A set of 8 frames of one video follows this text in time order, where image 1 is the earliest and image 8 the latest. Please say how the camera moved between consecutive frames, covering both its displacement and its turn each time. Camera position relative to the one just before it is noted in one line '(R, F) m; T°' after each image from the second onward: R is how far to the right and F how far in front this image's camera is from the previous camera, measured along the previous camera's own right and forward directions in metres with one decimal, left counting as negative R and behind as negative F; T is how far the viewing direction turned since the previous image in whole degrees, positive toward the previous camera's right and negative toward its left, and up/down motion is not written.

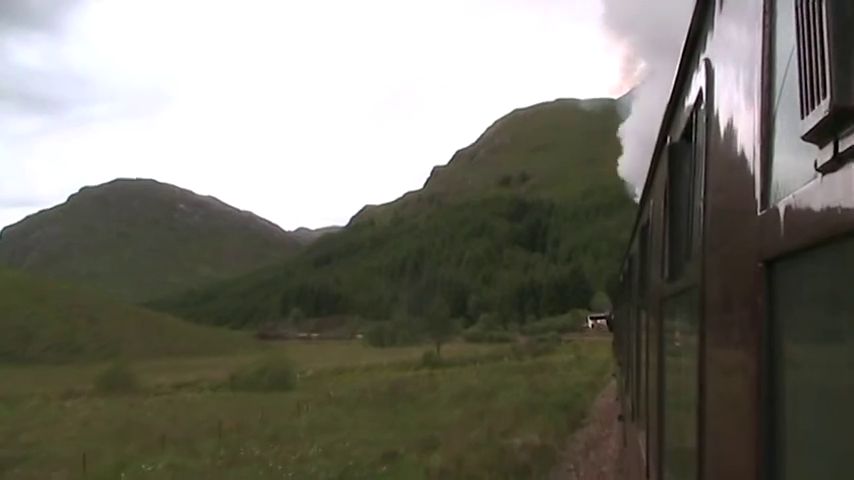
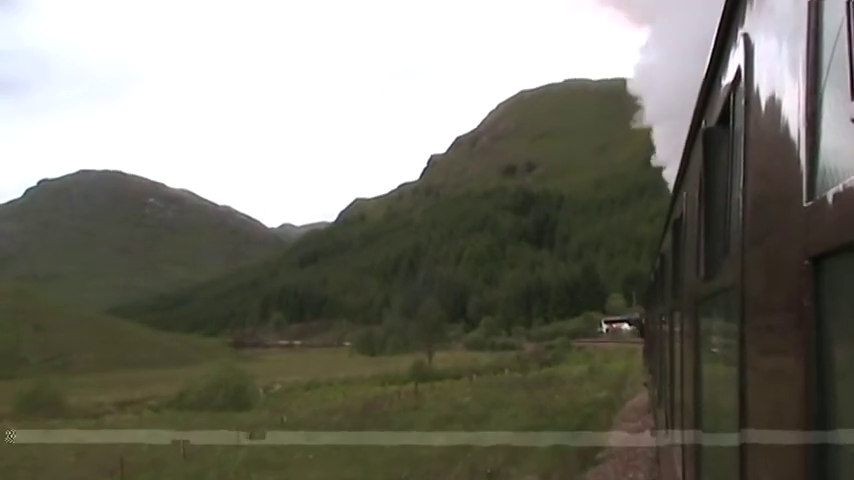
(+0.2, +2.2) m; -1°
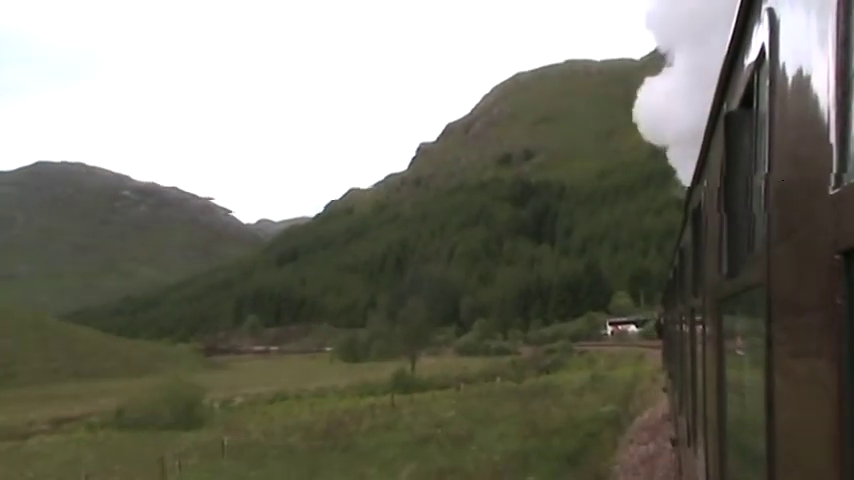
(+0.2, +1.6) m; 0°
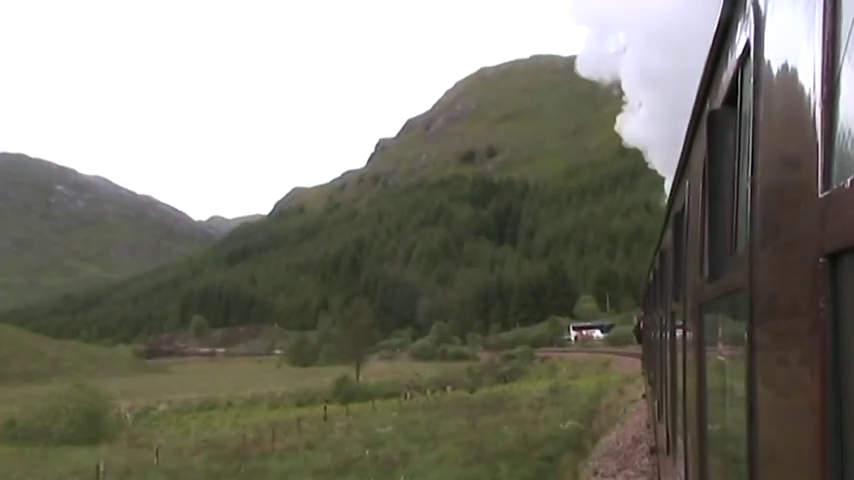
(+0.3, +0.8) m; +1°
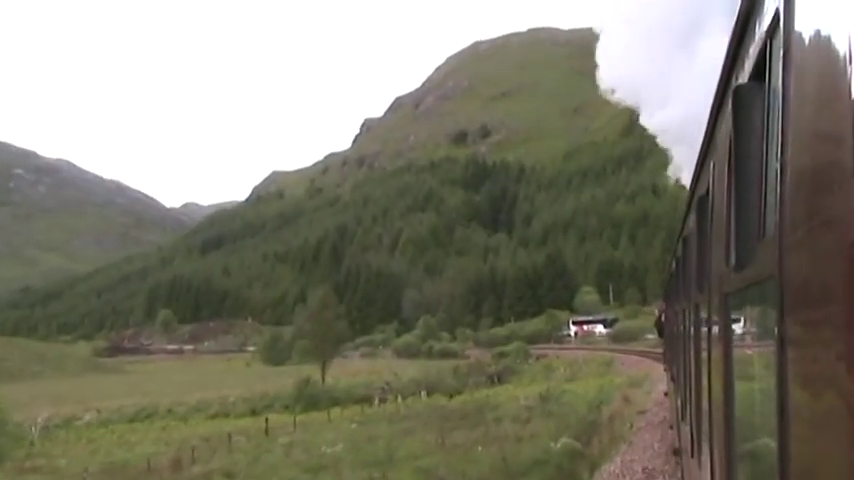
(+0.4, +1.3) m; -1°
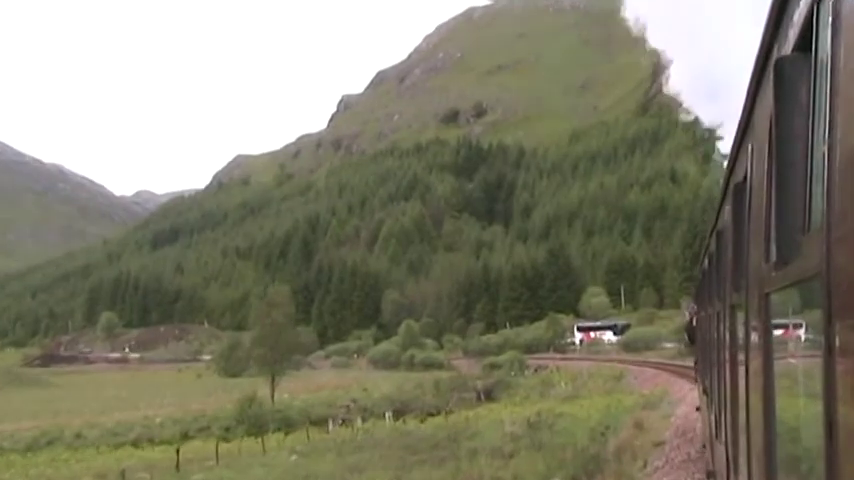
(+0.3, +2.1) m; -1°
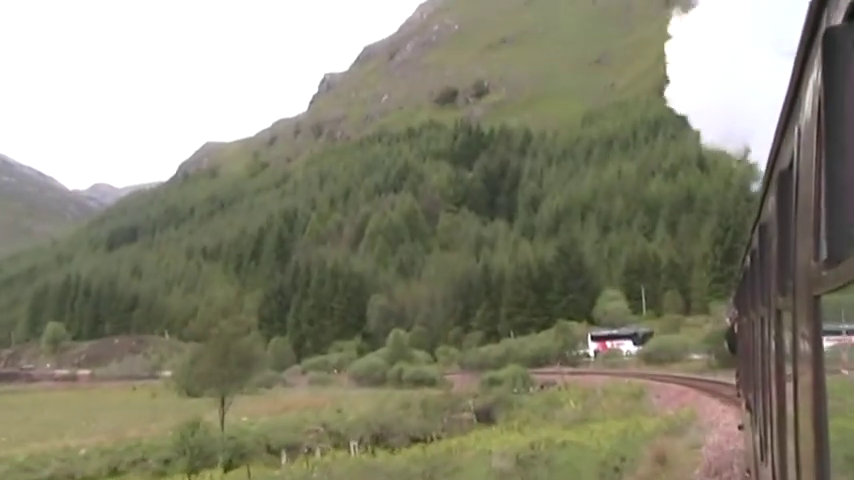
(+0.2, +1.7) m; -1°
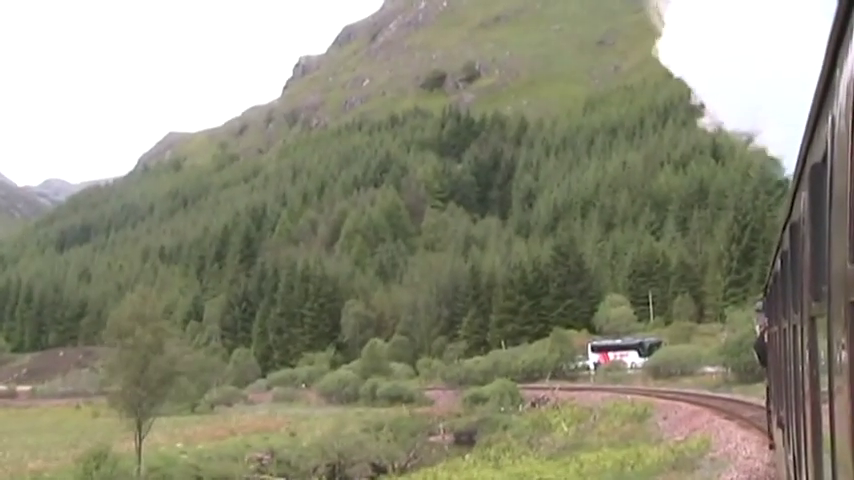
(+0.3, +1.2) m; -1°
